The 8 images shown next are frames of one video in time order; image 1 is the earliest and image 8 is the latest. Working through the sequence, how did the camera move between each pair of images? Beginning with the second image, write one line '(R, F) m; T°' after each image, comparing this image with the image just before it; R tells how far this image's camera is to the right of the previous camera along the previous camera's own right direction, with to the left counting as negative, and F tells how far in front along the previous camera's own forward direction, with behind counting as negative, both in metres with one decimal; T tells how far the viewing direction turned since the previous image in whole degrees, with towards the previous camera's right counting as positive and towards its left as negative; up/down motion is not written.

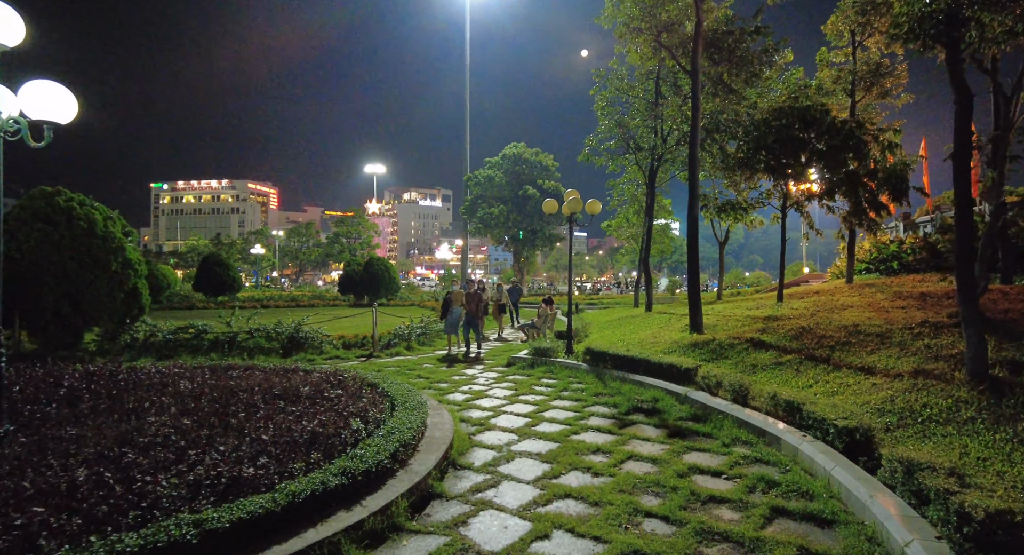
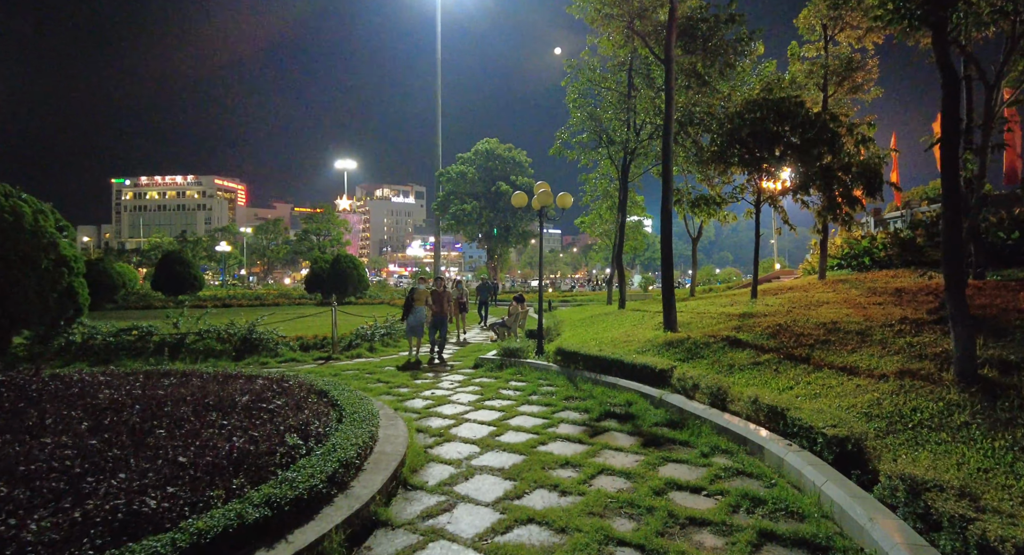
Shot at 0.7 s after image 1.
(+0.1, +0.5) m; +2°
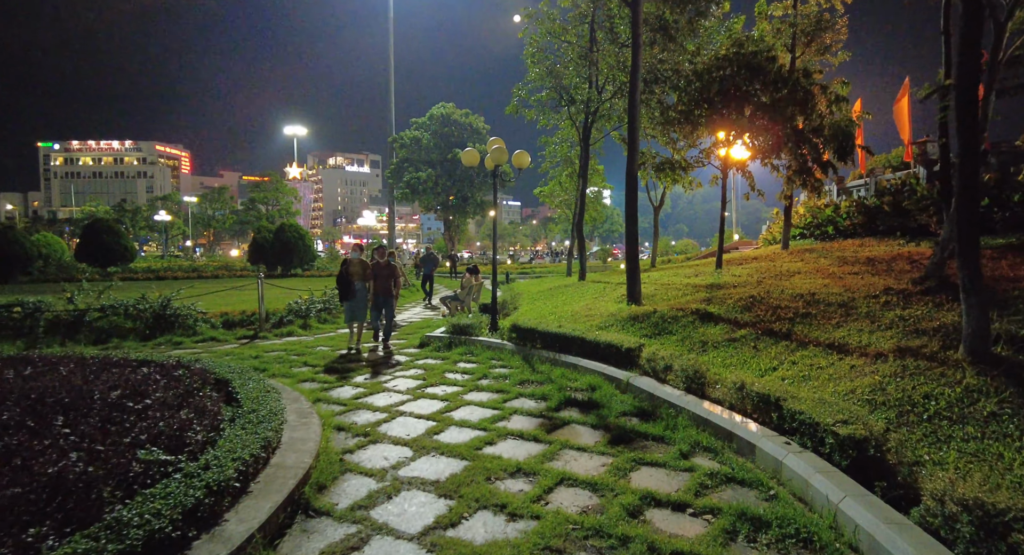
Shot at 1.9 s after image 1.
(+0.1, +1.0) m; +4°
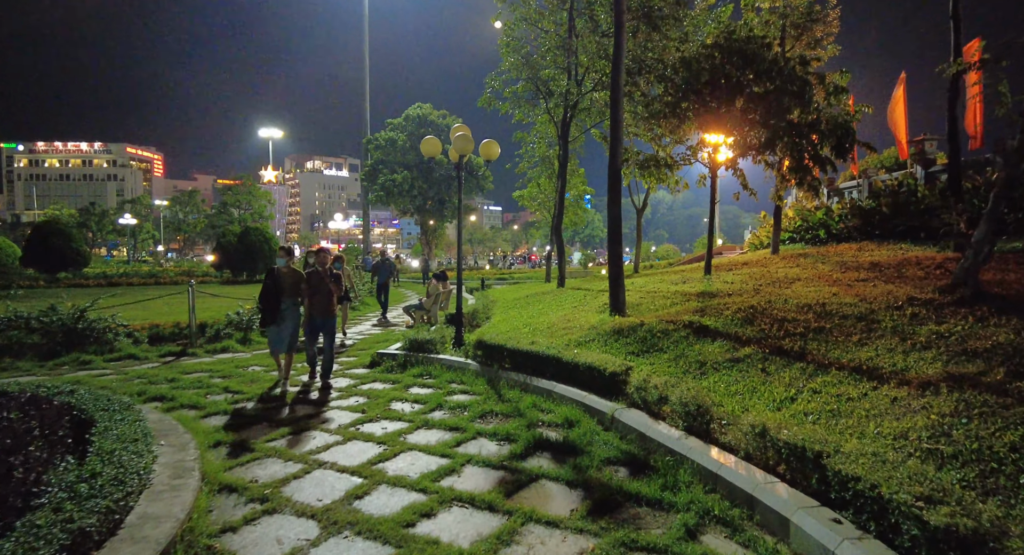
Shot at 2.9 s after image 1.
(+0.2, +1.2) m; +2°
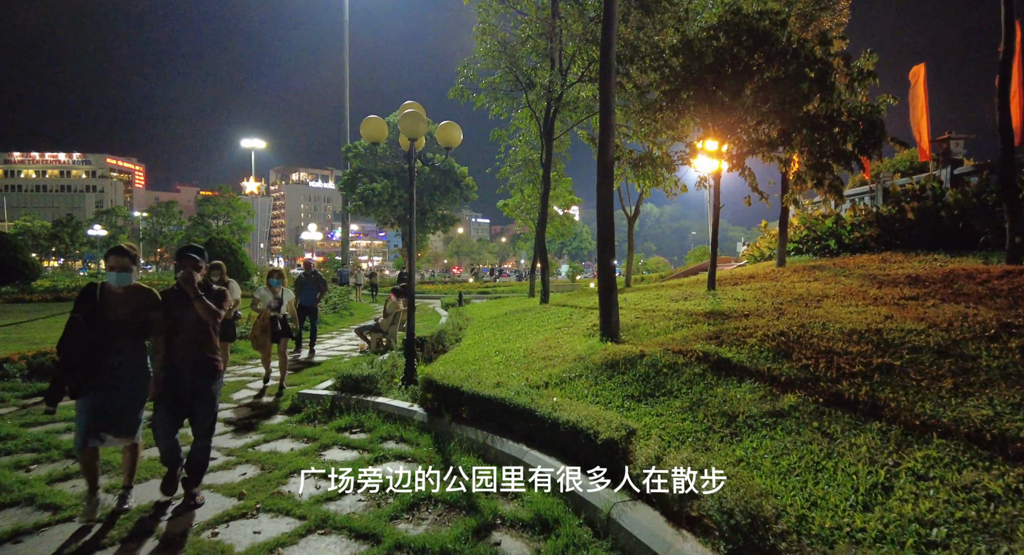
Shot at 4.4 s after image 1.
(+0.3, +1.8) m; +1°
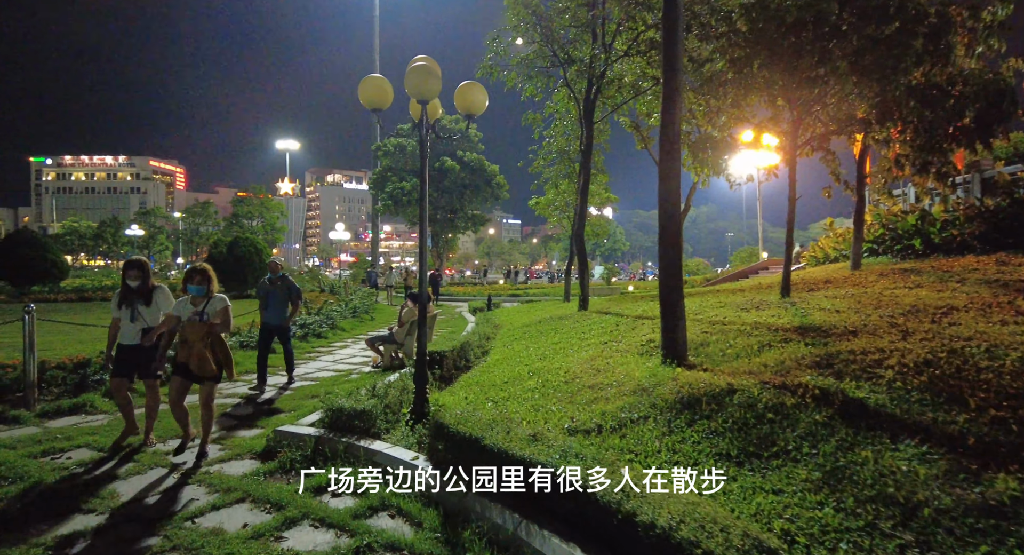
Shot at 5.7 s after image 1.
(-0.1, +1.6) m; -3°
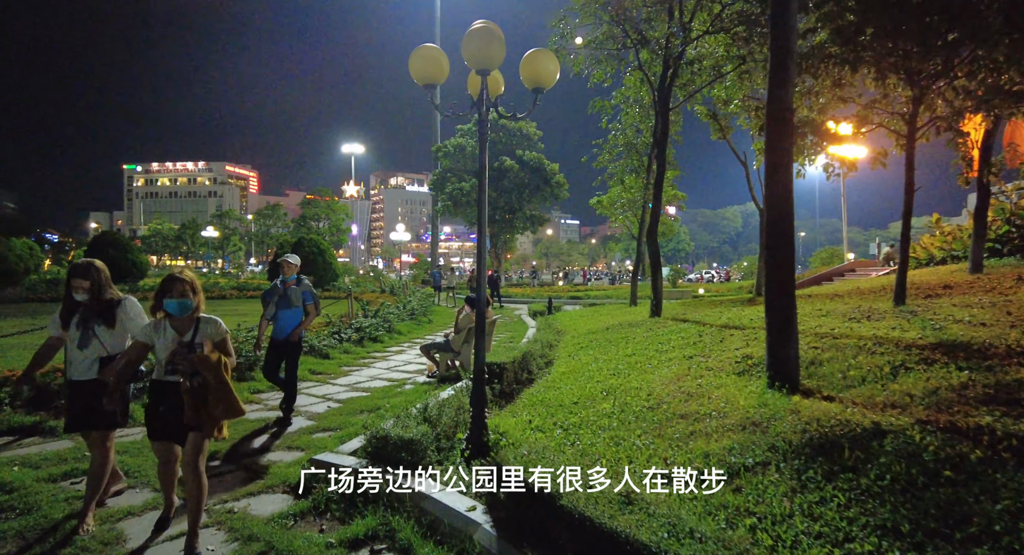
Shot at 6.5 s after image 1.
(-0.1, +0.9) m; -6°
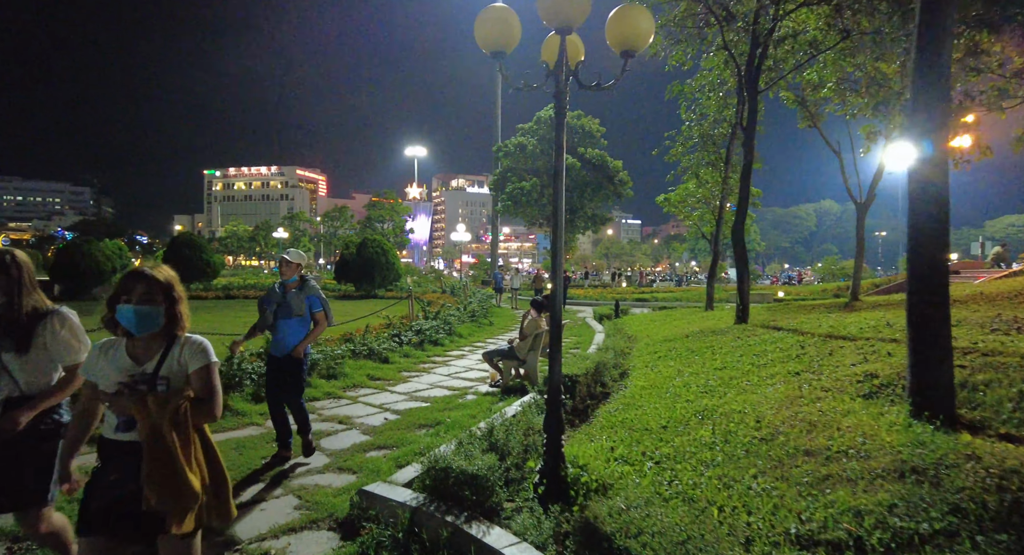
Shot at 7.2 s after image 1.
(-0.2, +0.8) m; -6°
